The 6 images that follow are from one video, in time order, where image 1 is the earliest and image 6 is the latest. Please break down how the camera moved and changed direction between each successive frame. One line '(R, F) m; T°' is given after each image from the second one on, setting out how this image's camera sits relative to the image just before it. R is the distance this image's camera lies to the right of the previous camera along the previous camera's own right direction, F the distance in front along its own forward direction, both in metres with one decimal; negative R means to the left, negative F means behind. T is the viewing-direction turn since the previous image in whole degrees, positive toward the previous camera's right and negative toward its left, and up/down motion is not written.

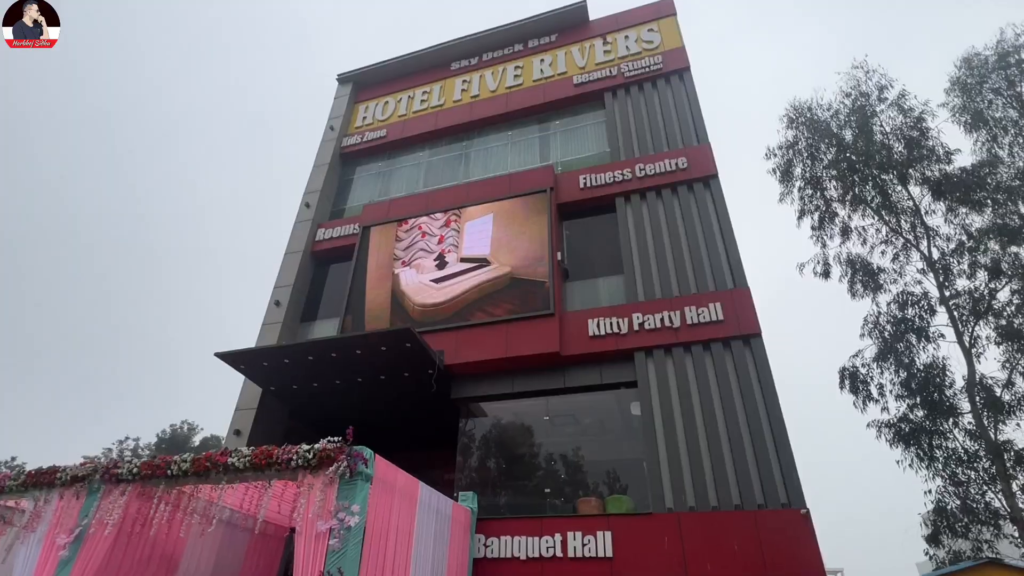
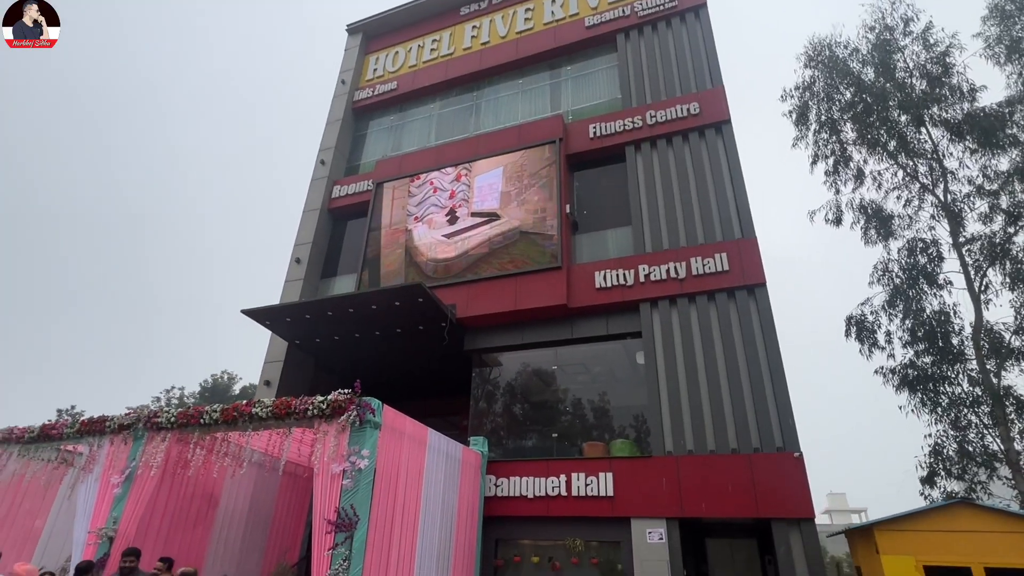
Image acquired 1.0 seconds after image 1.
(+0.5, -0.2) m; -3°
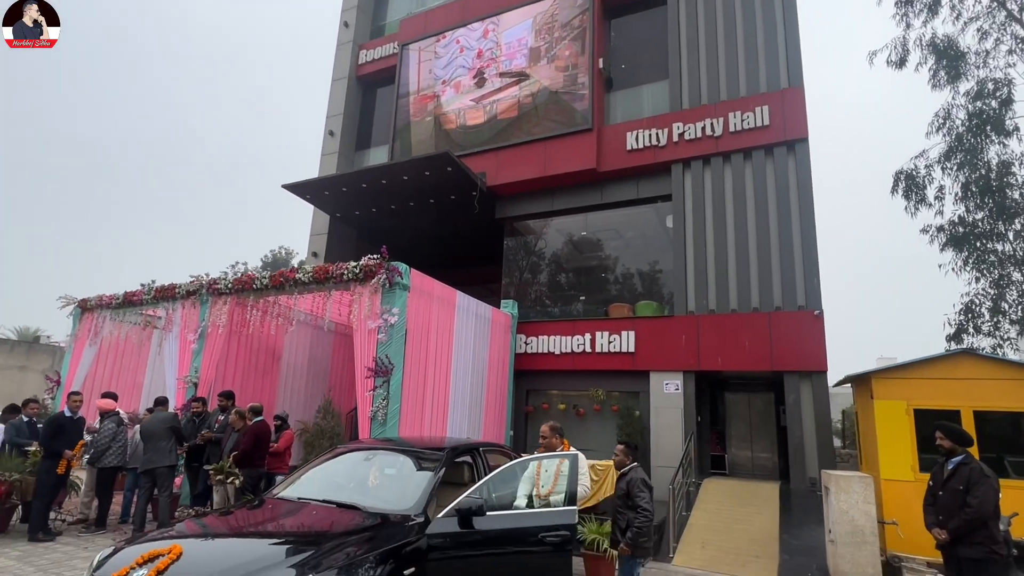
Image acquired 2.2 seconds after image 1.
(+0.5, -0.2) m; -6°
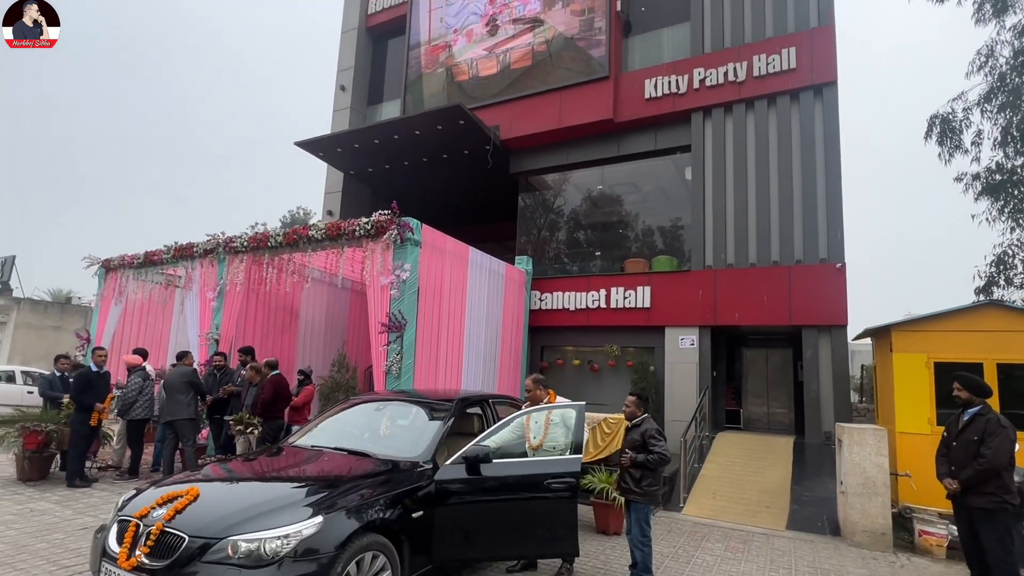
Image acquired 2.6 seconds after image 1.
(+0.1, +0.1) m; -2°
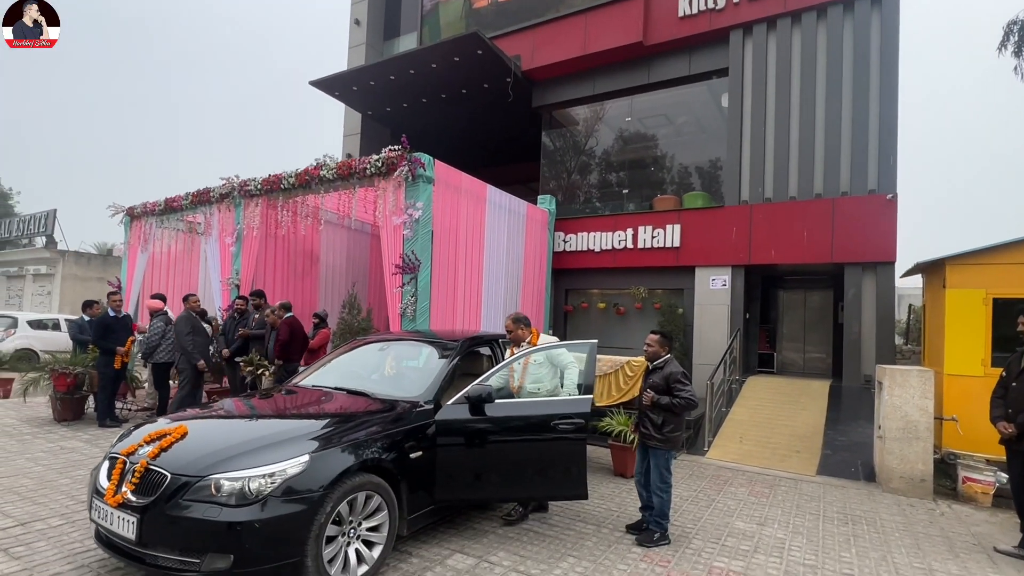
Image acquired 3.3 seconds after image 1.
(+0.2, +0.4) m; -4°
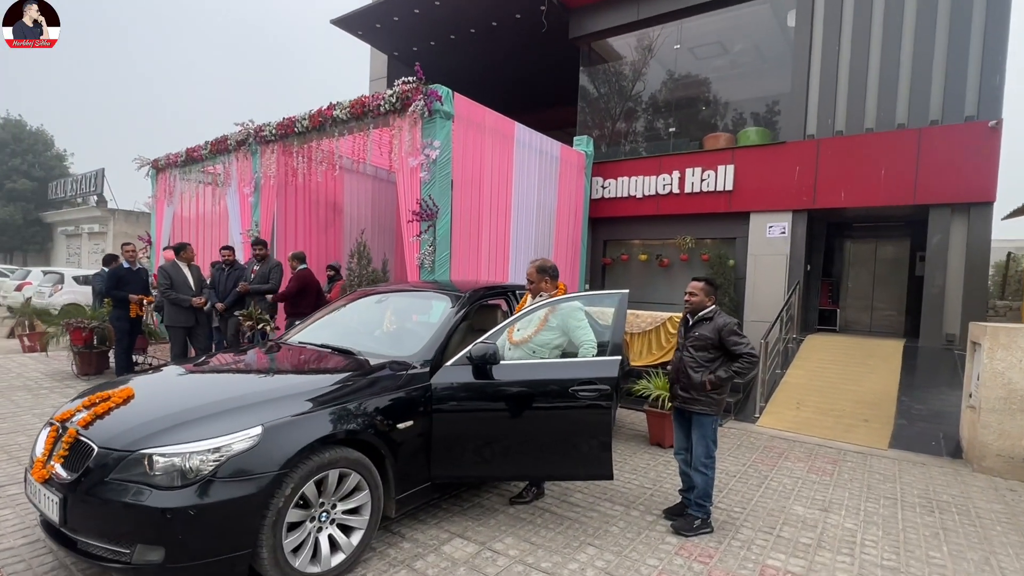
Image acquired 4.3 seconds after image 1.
(+0.2, +0.7) m; -5°
